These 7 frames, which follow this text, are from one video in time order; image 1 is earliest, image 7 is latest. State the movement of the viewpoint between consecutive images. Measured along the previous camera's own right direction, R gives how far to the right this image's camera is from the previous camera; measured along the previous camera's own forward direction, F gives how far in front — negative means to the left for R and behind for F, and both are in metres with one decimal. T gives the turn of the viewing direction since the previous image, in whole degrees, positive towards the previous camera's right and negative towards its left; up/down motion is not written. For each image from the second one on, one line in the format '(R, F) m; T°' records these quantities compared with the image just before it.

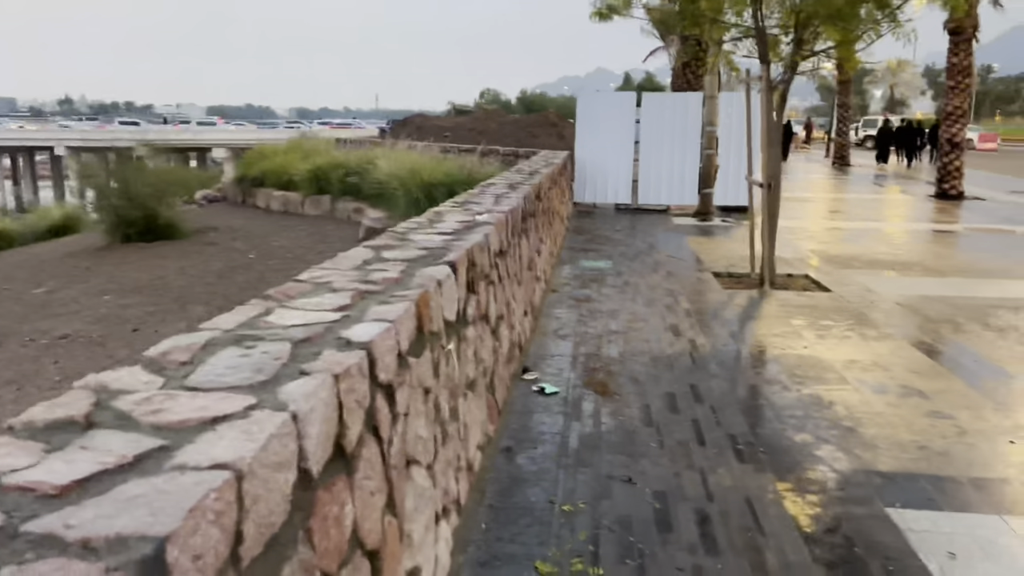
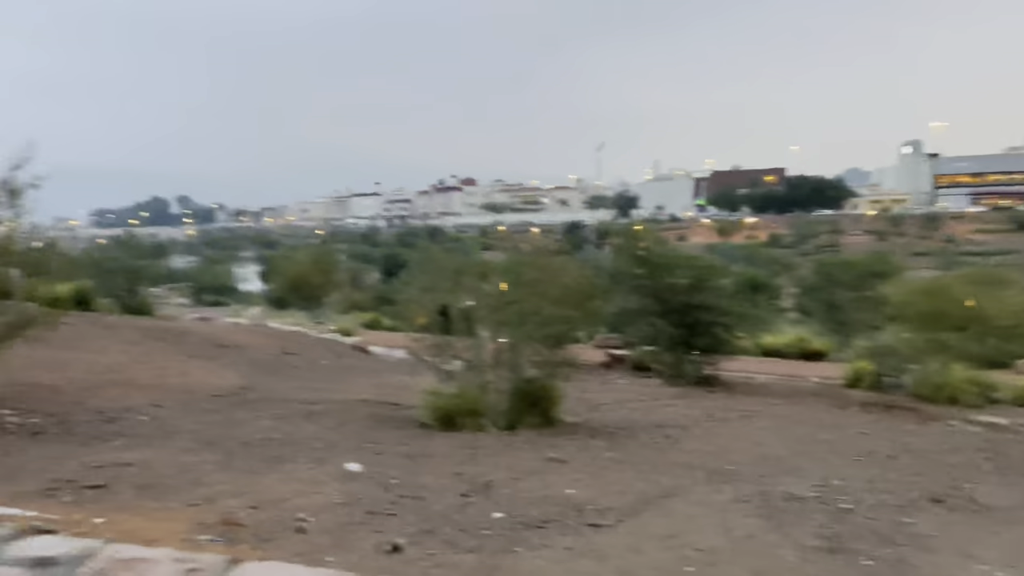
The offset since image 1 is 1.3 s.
(-0.1, -0.2) m; -29°
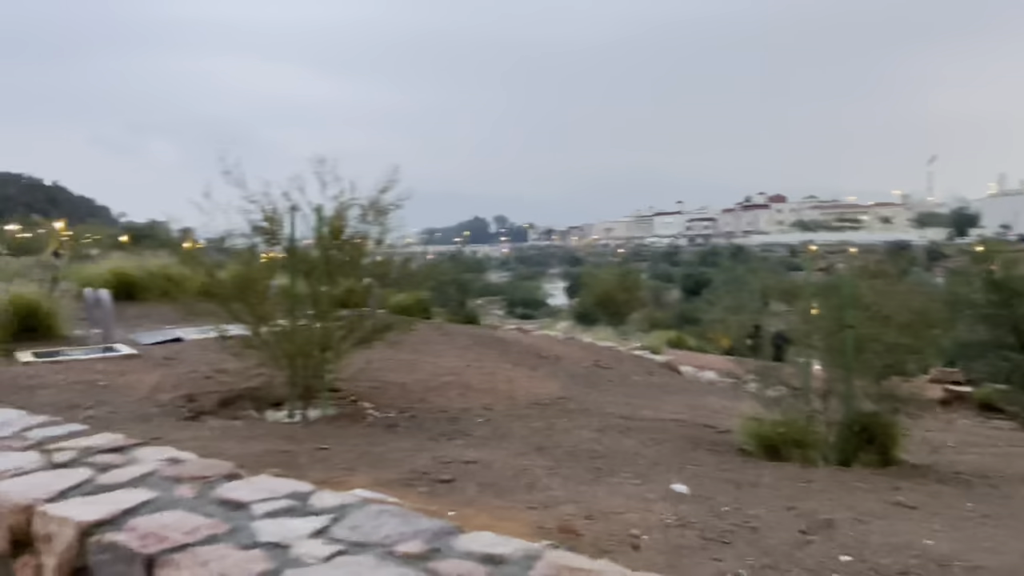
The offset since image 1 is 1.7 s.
(-0.2, +0.1) m; -20°
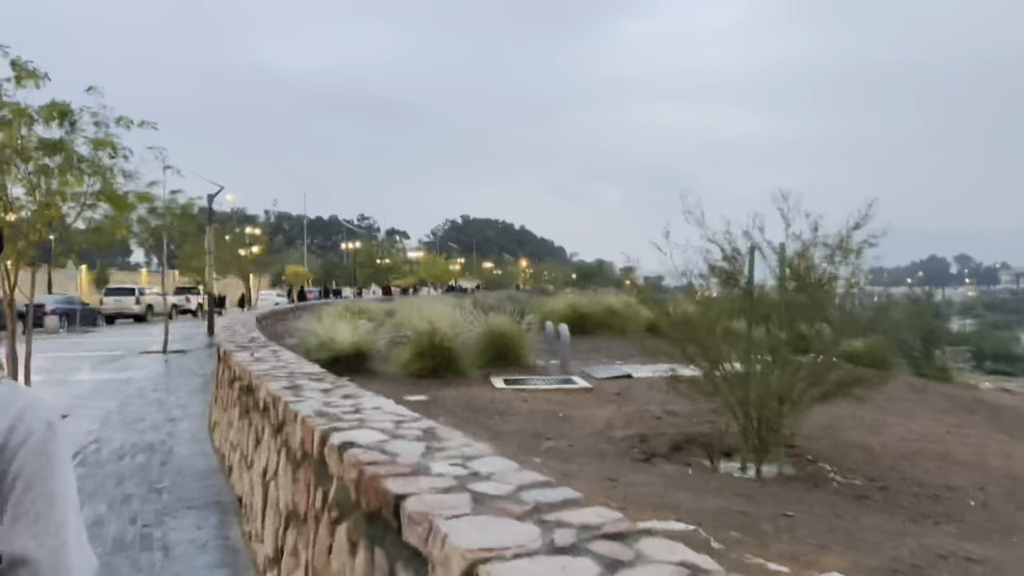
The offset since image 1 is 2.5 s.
(-0.3, +0.4) m; -29°
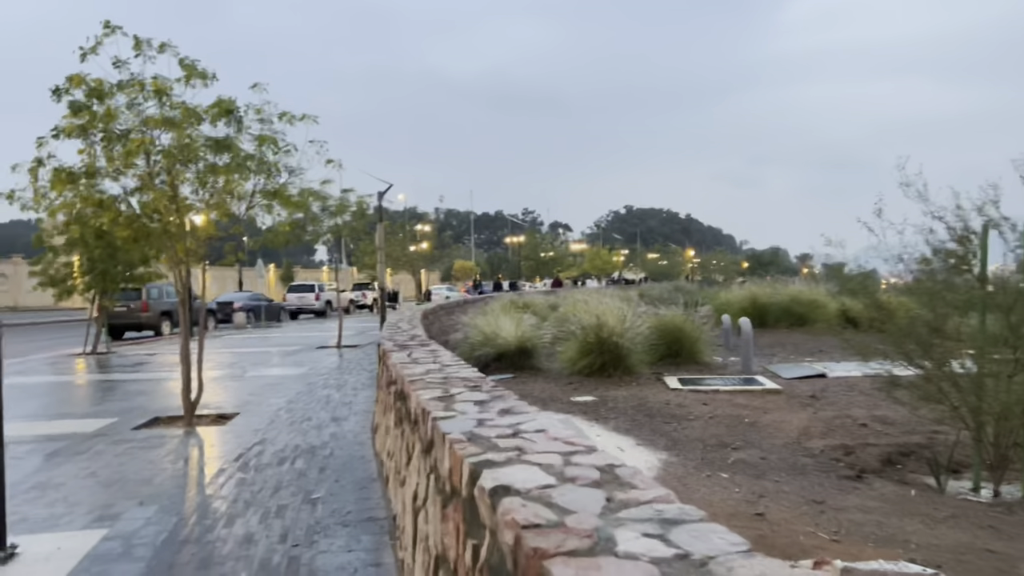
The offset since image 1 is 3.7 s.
(-0.1, +0.7) m; -11°
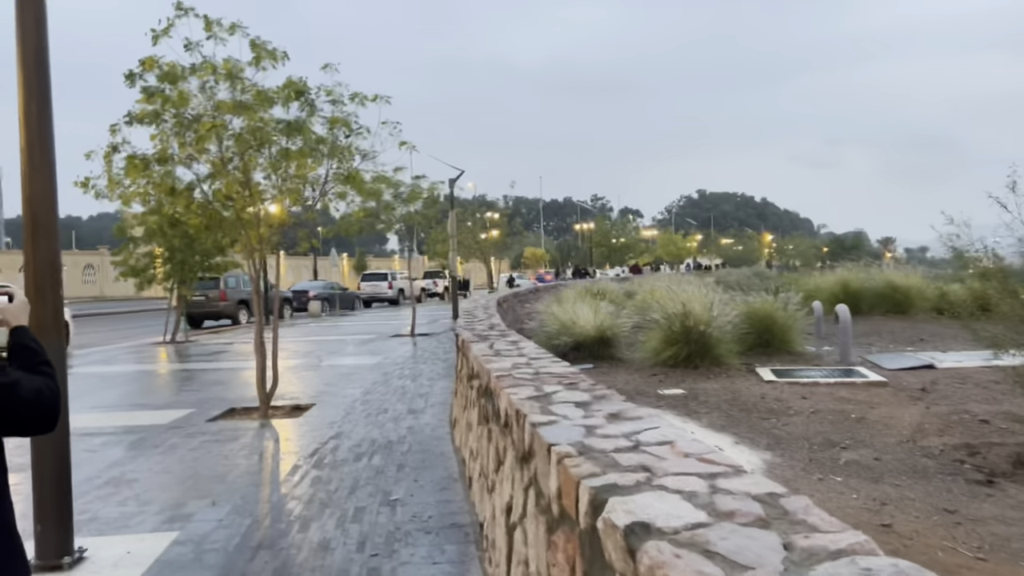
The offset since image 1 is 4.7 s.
(-0.1, +0.4) m; -5°
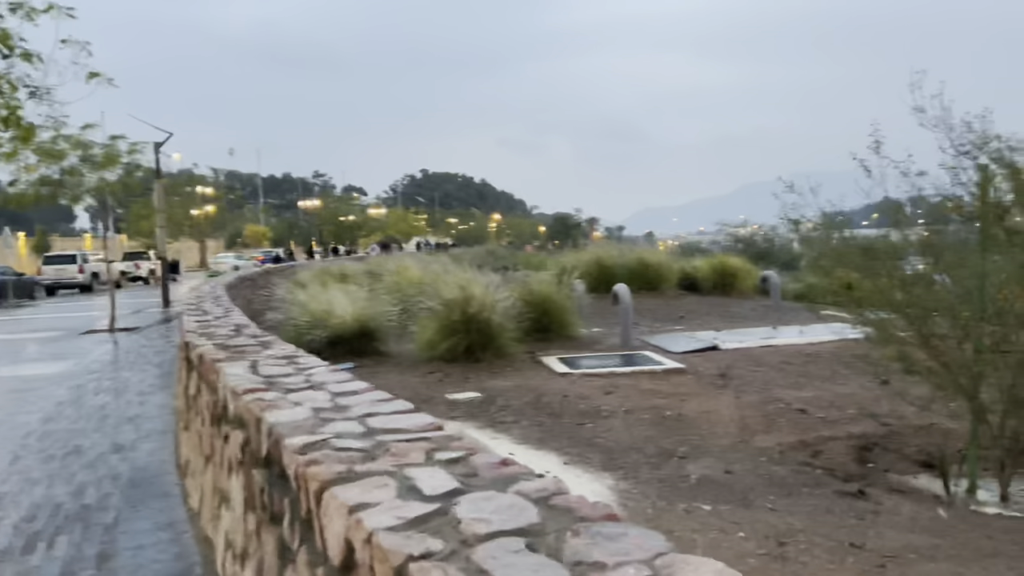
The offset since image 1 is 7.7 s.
(-0.2, +1.6) m; +19°
